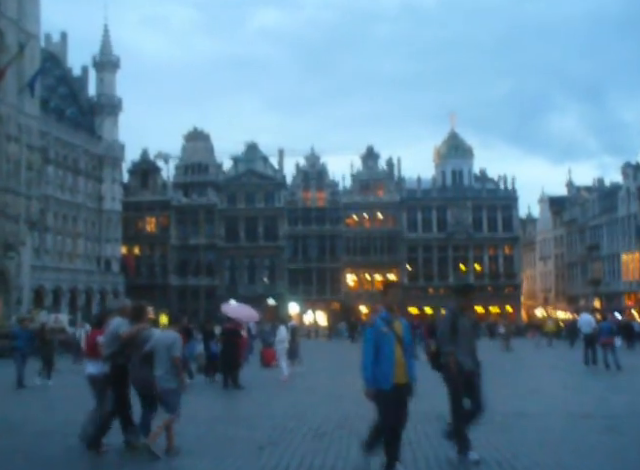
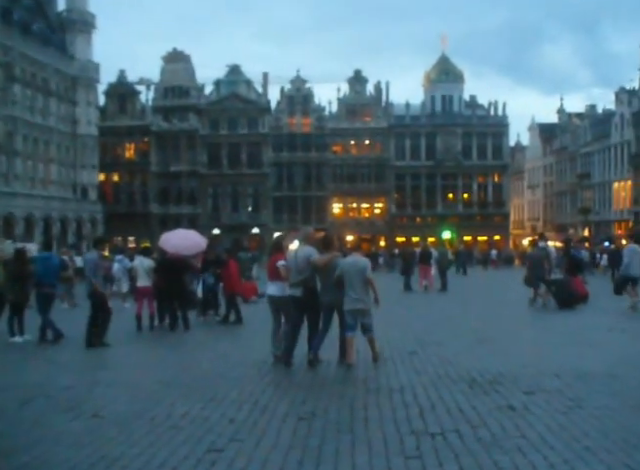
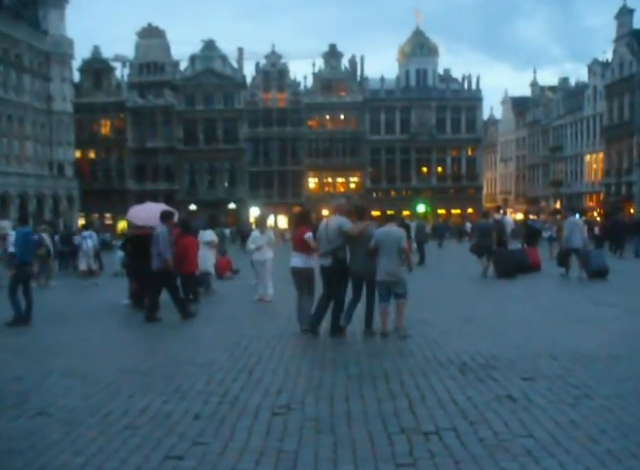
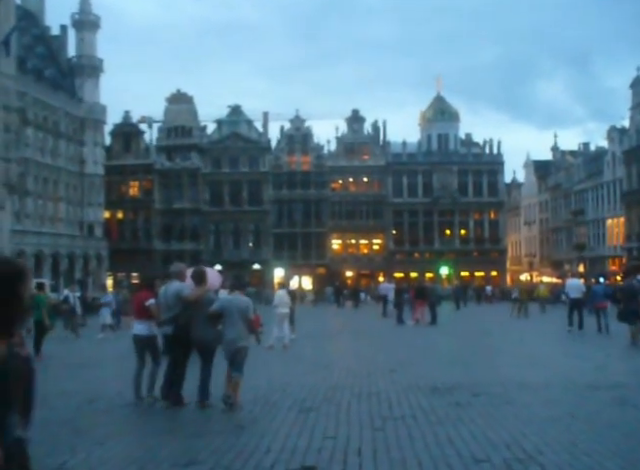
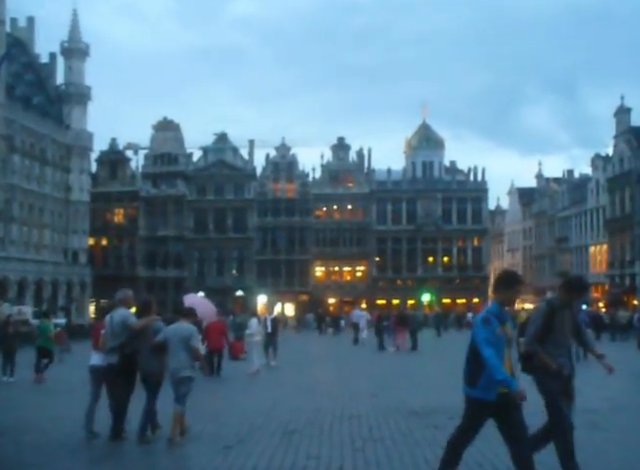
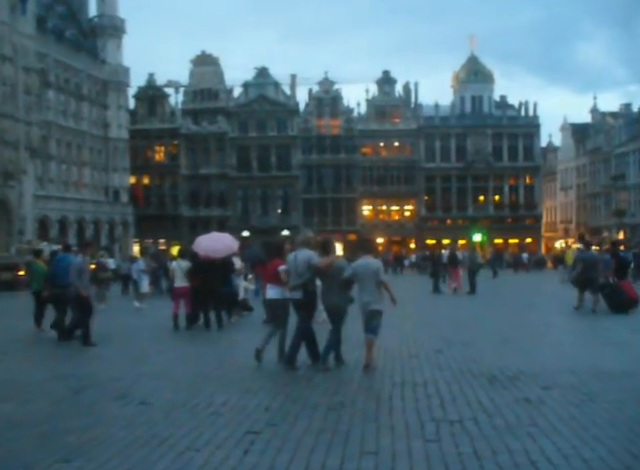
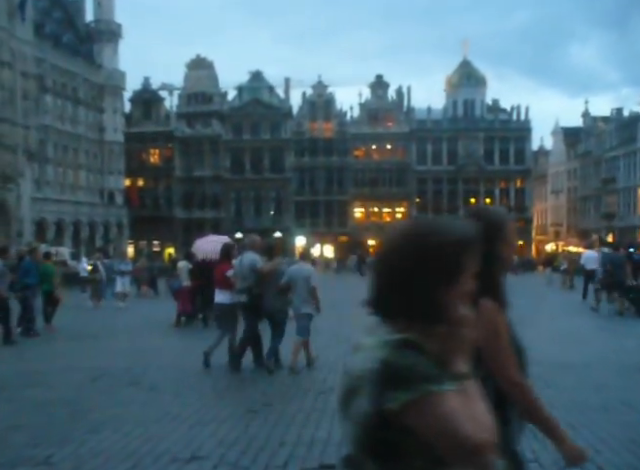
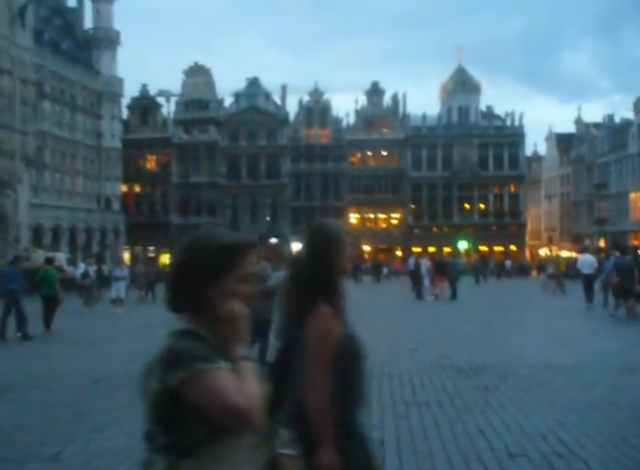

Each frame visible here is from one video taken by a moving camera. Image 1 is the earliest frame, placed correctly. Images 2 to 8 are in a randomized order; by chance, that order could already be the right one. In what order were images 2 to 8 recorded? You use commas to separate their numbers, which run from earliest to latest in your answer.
5, 4, 8, 7, 6, 2, 3
